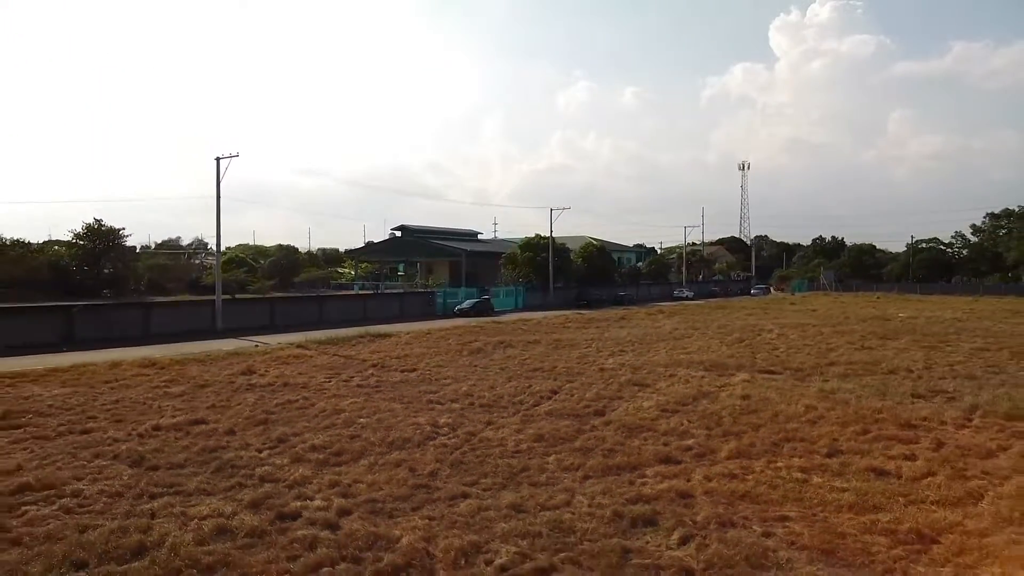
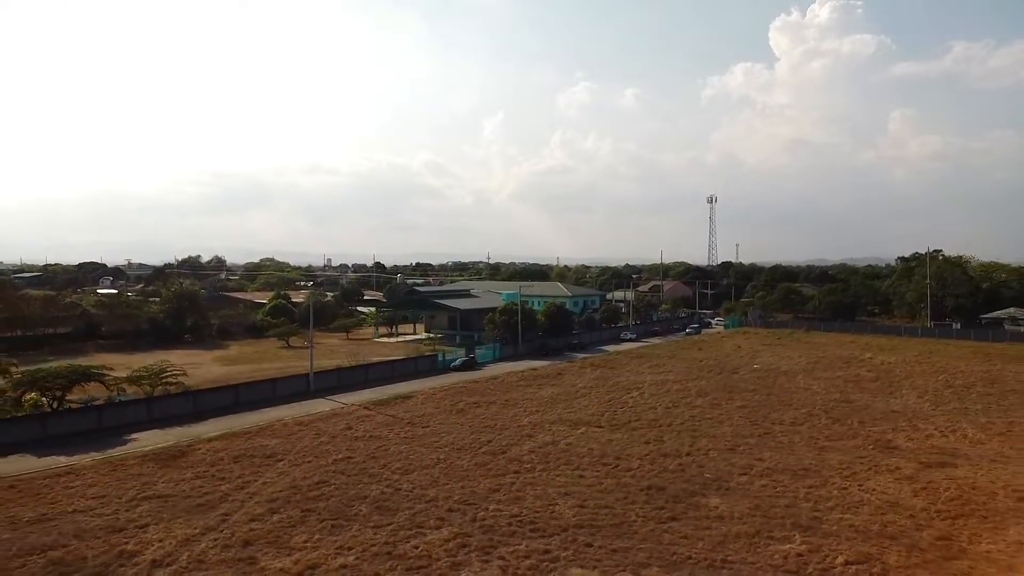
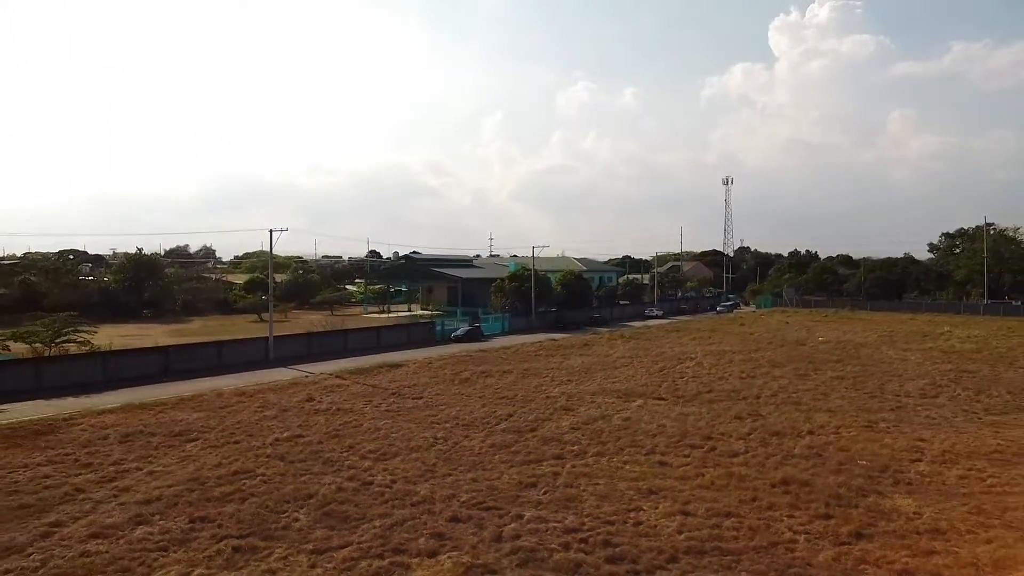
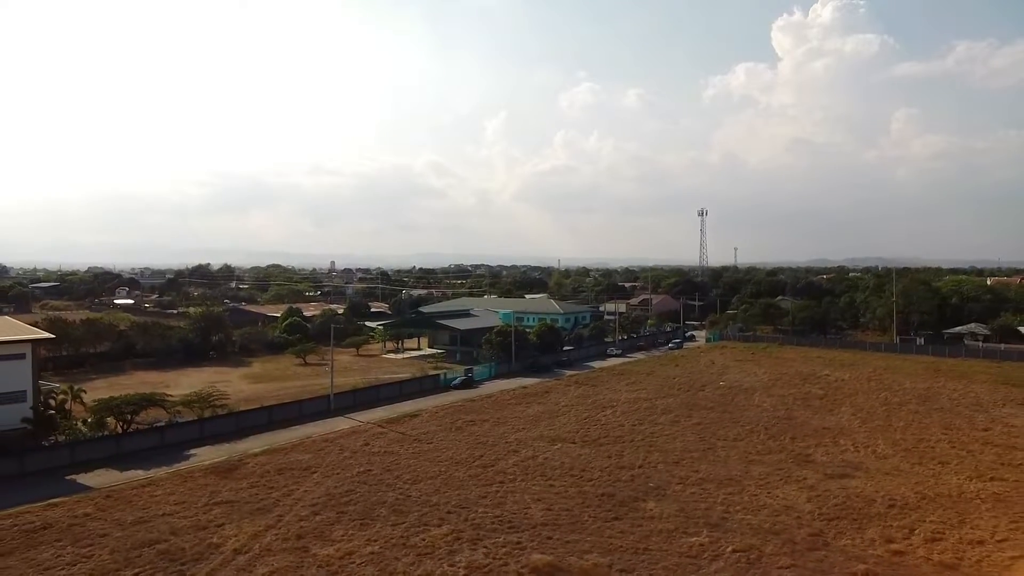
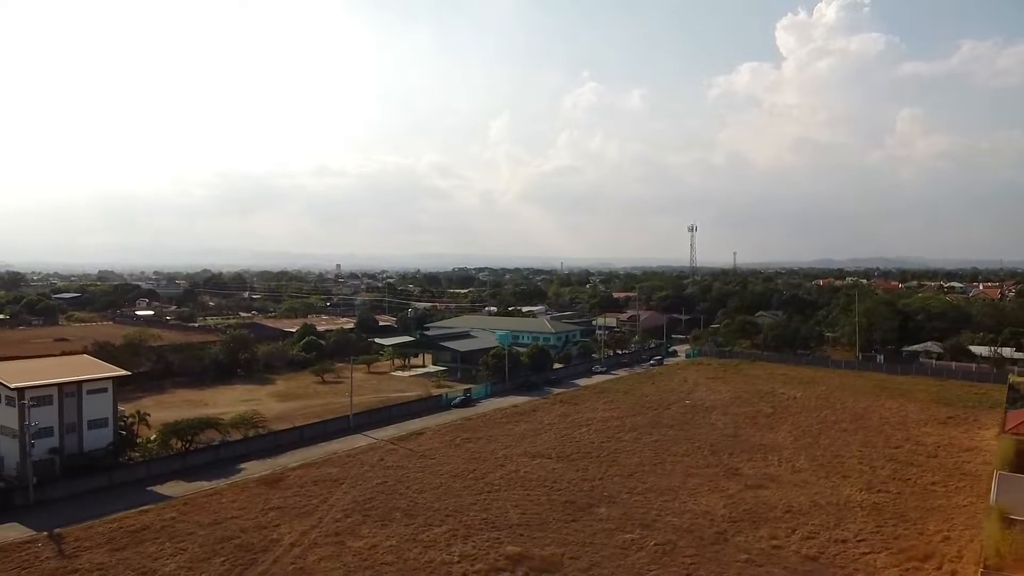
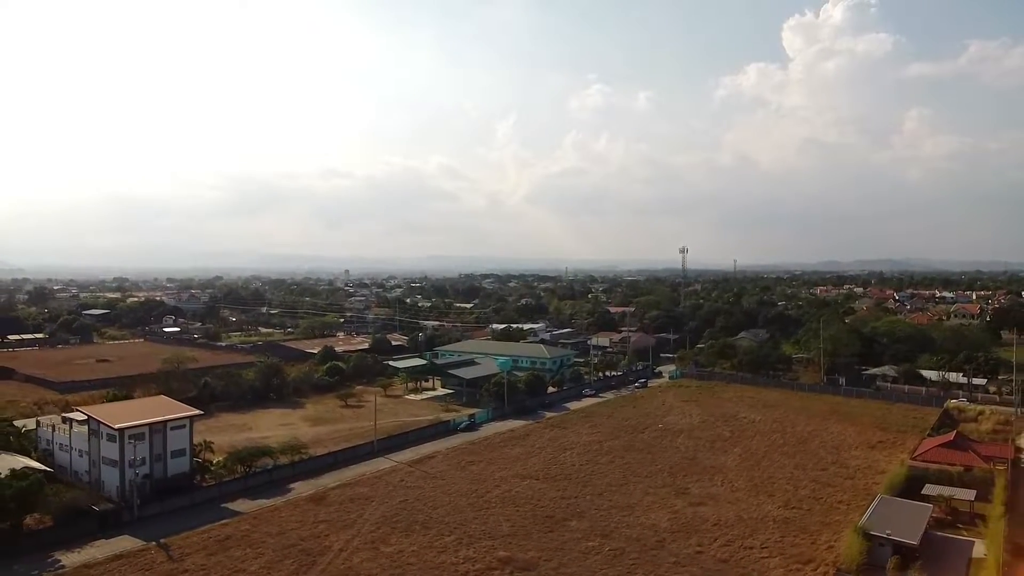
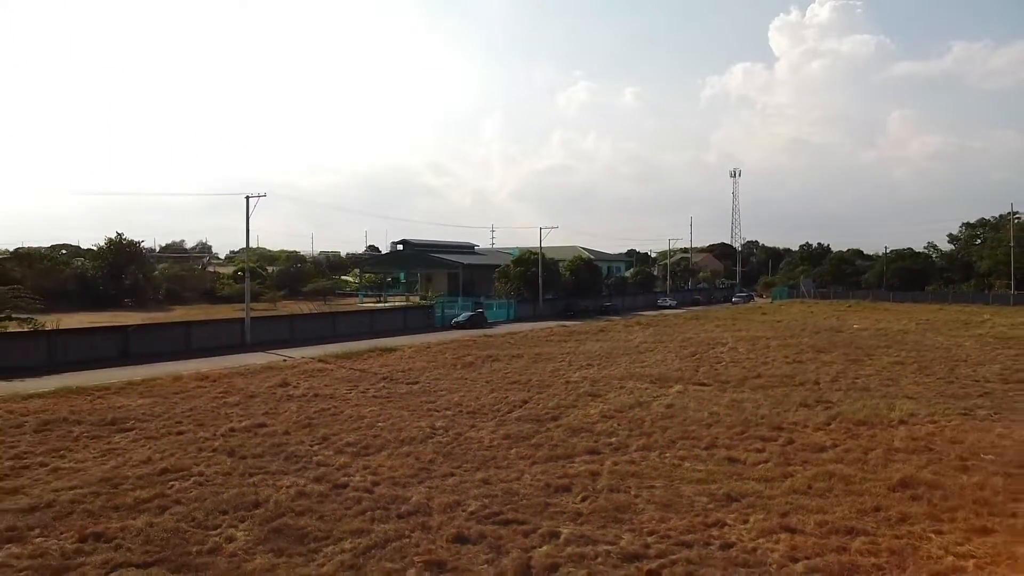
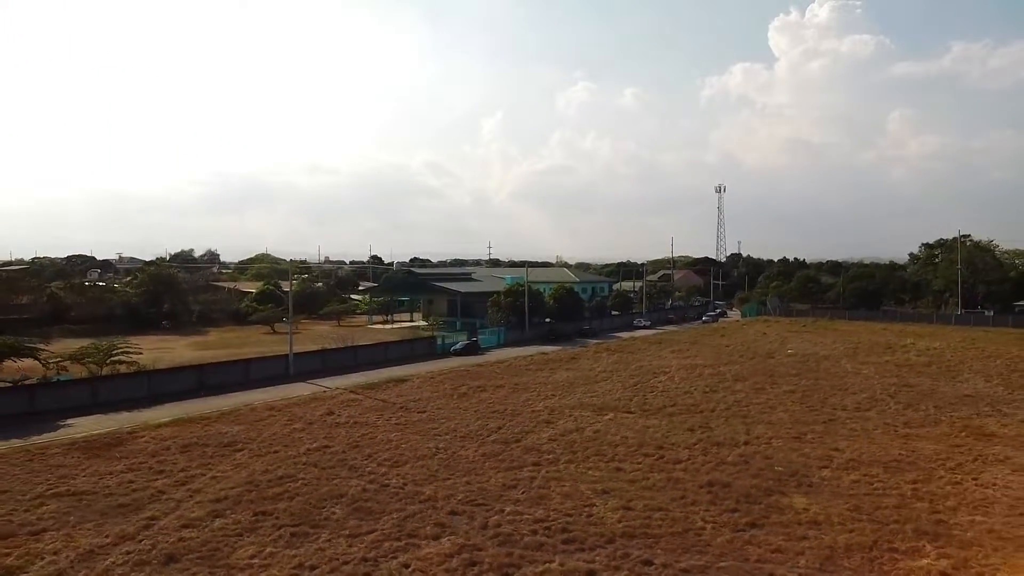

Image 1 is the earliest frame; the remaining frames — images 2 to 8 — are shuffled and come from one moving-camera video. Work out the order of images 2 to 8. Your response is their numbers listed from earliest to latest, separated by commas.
7, 3, 8, 2, 4, 5, 6
